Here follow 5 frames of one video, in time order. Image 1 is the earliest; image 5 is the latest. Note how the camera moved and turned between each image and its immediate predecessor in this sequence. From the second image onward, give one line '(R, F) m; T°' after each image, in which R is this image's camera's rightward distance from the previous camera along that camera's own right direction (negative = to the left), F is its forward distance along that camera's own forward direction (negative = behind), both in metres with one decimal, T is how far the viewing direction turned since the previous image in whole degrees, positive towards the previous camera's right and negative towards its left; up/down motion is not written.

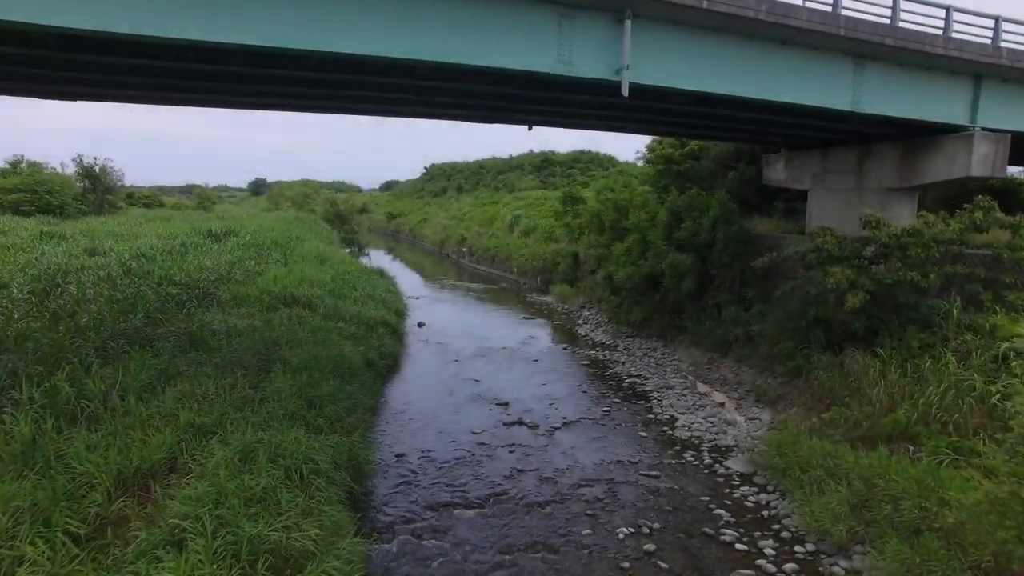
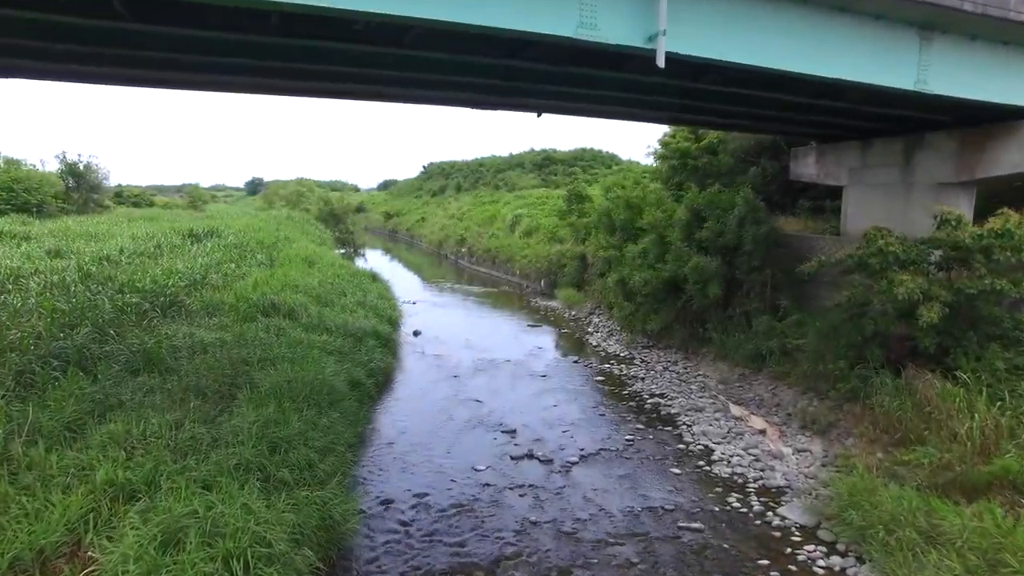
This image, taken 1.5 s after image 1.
(-0.2, +1.2) m; 0°
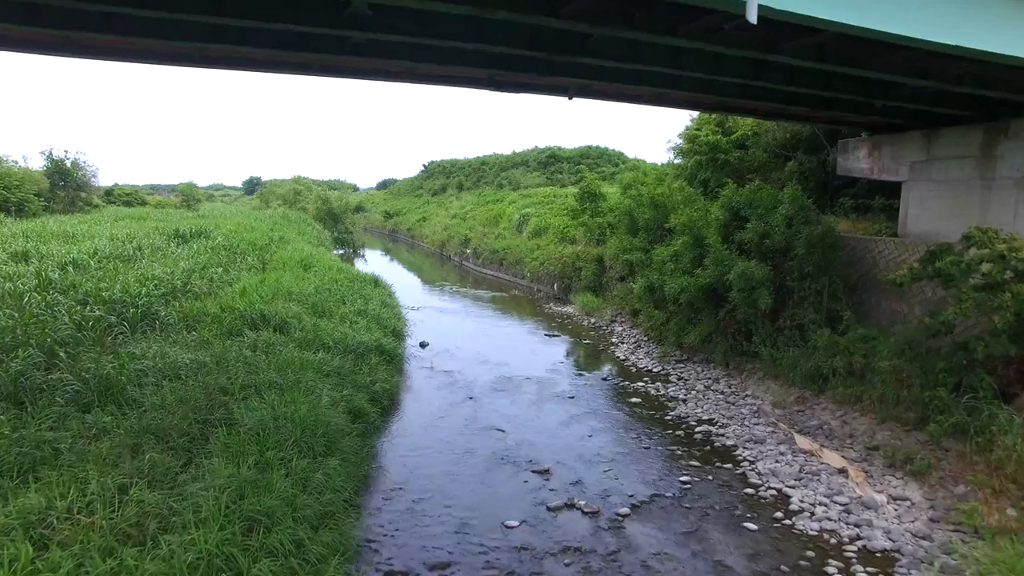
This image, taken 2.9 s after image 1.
(-0.5, +1.3) m; 0°
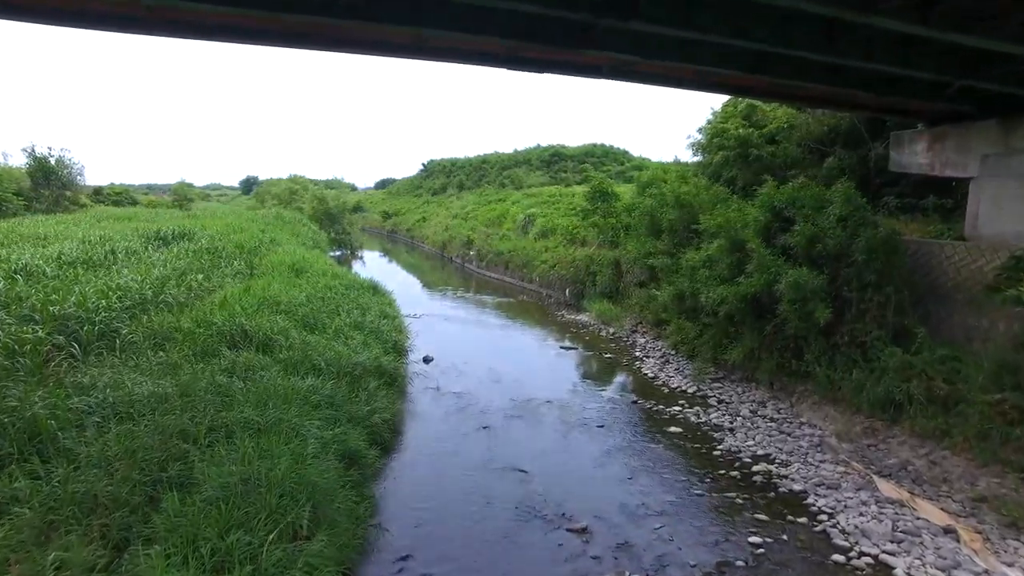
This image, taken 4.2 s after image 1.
(-0.4, +1.3) m; 0°
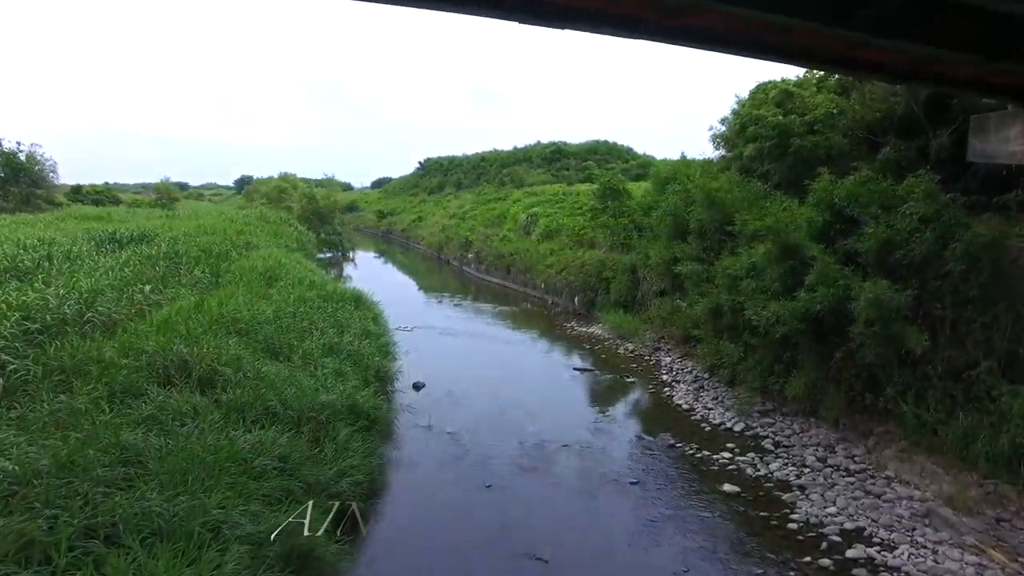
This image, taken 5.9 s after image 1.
(-0.2, +1.8) m; 0°
